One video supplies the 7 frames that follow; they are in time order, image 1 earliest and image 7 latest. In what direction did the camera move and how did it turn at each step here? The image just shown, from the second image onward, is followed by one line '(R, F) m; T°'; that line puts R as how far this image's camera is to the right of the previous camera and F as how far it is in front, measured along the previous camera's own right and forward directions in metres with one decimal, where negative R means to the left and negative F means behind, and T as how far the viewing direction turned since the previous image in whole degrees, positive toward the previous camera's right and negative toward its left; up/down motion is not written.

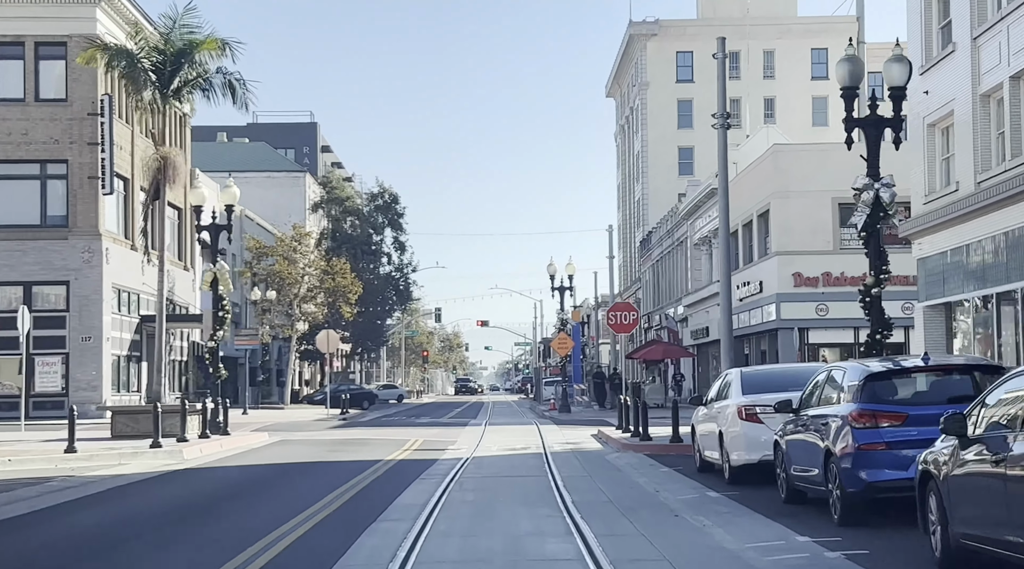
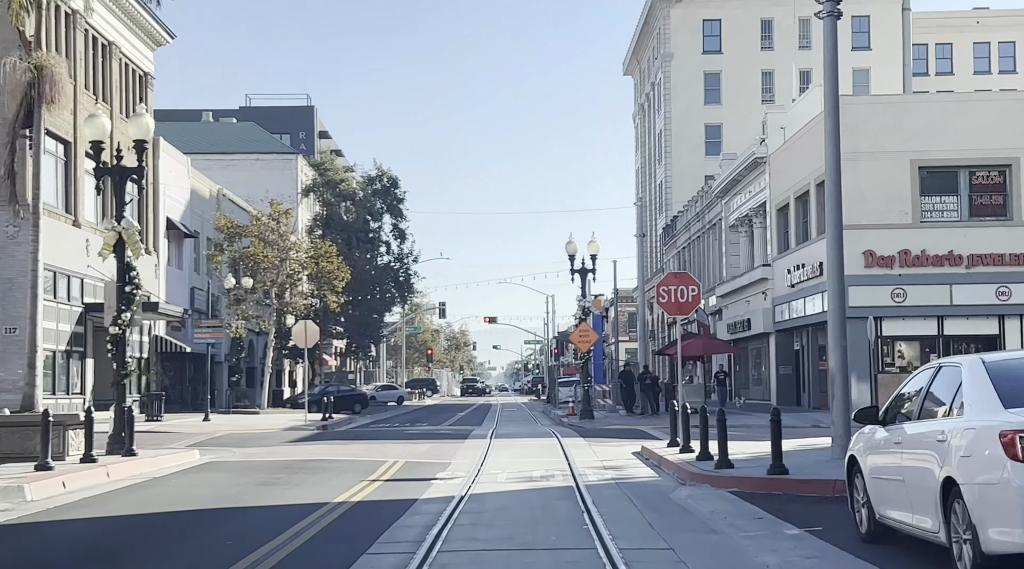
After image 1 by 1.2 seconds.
(-0.1, +7.5) m; 0°
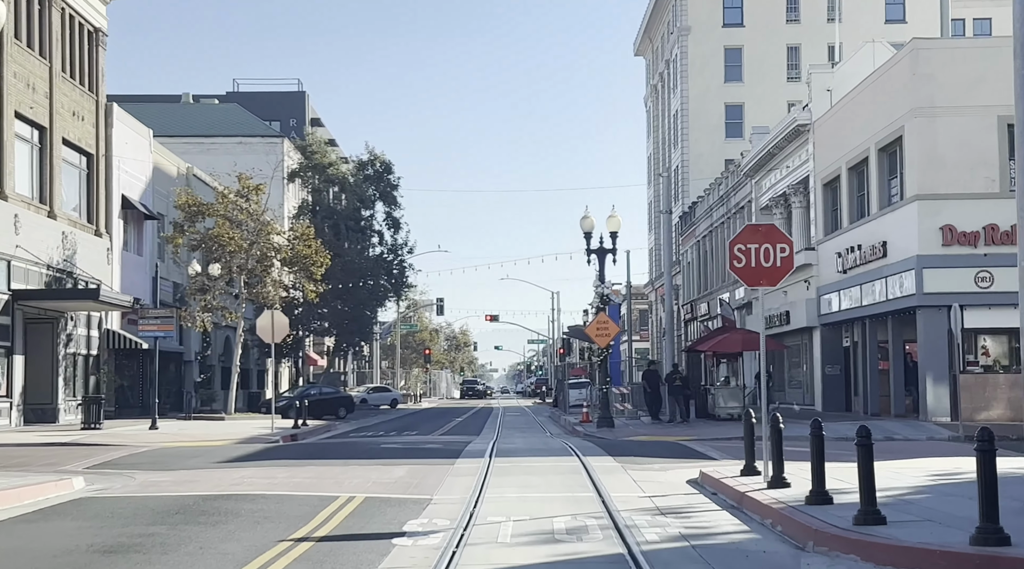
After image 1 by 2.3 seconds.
(-0.1, +6.3) m; 0°
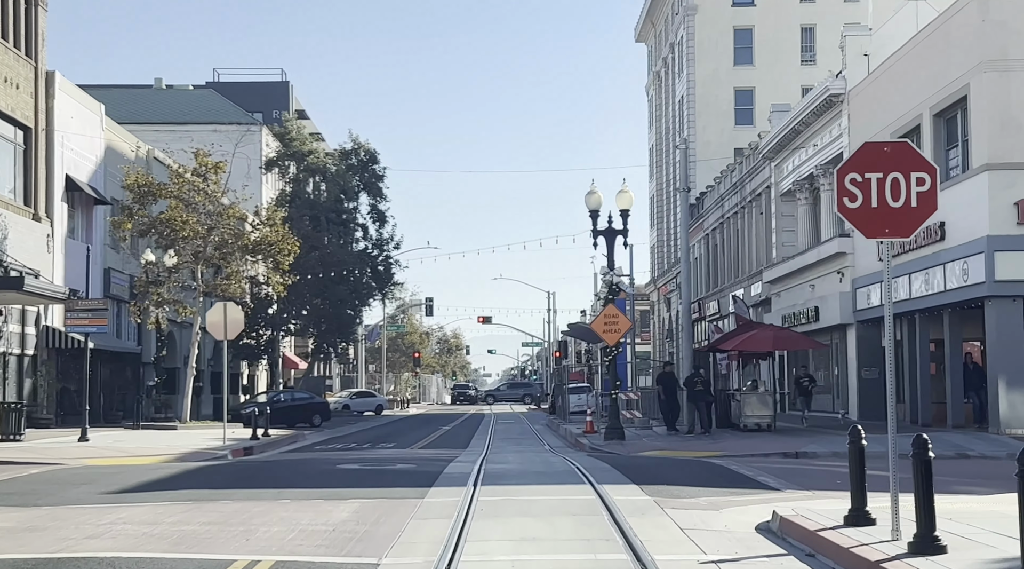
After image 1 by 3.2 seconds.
(0.0, +4.9) m; 0°
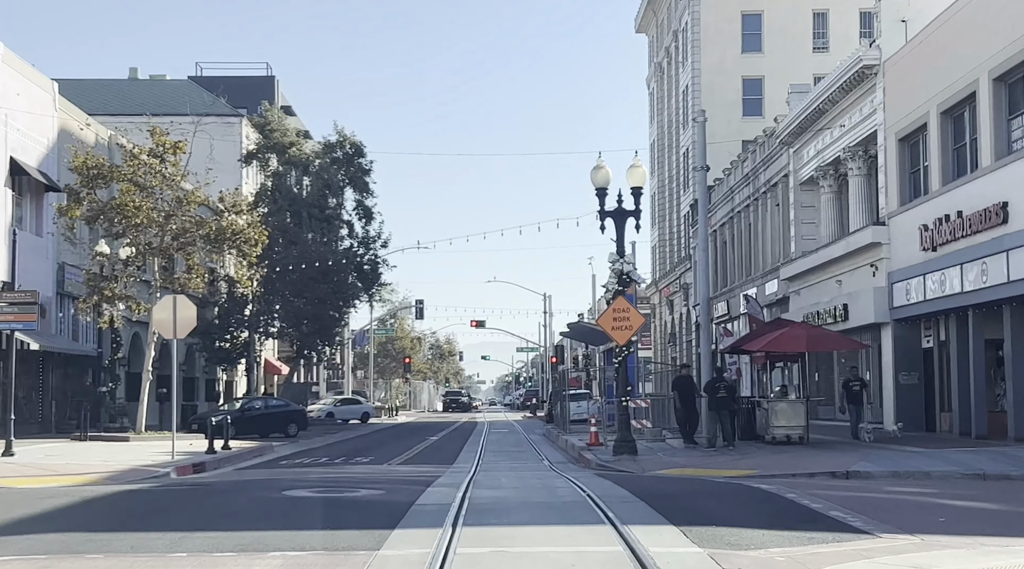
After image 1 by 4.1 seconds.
(0.0, +3.9) m; 0°
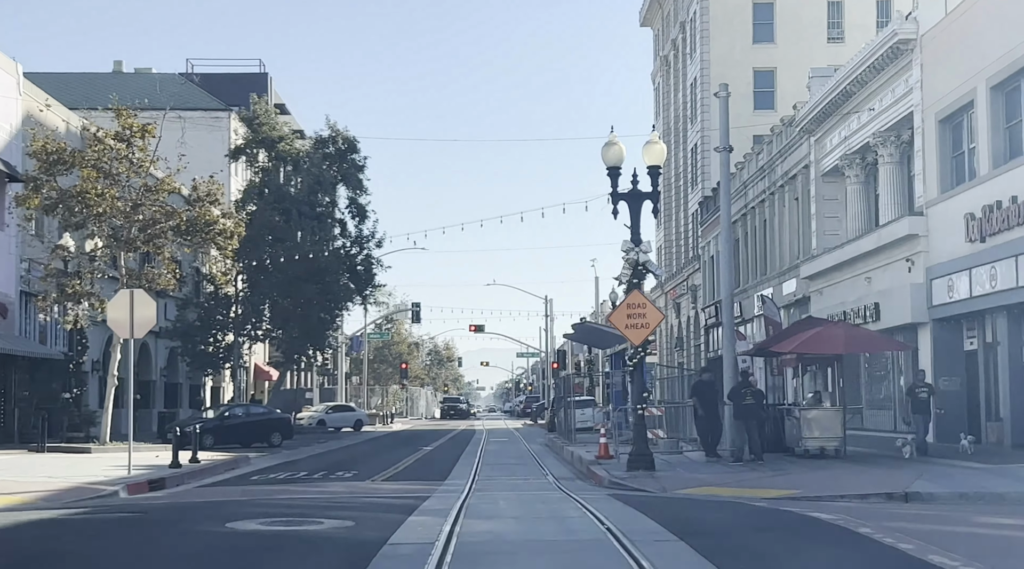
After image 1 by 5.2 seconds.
(0.0, +2.9) m; 0°
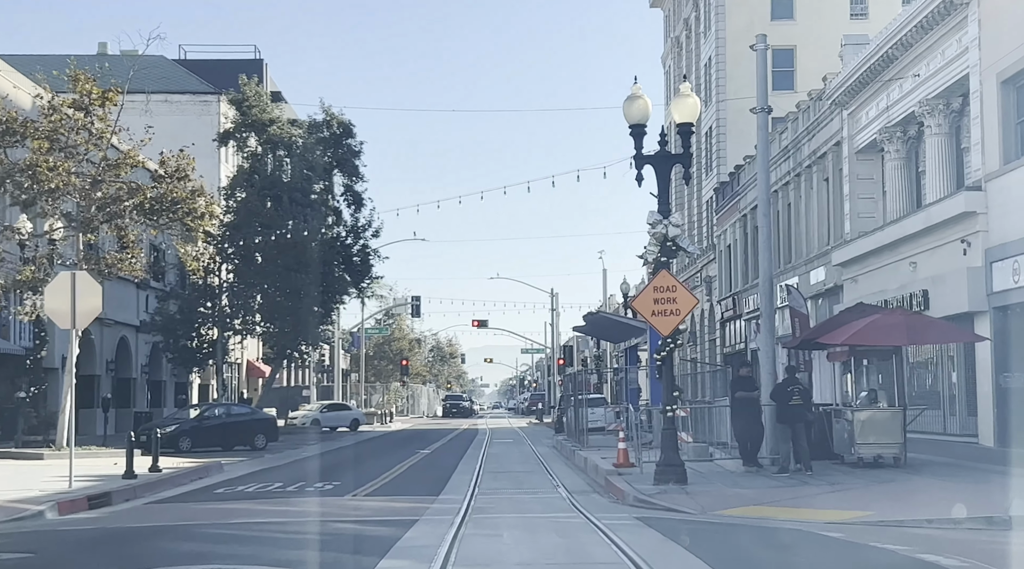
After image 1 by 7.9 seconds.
(0.0, +3.3) m; 0°
